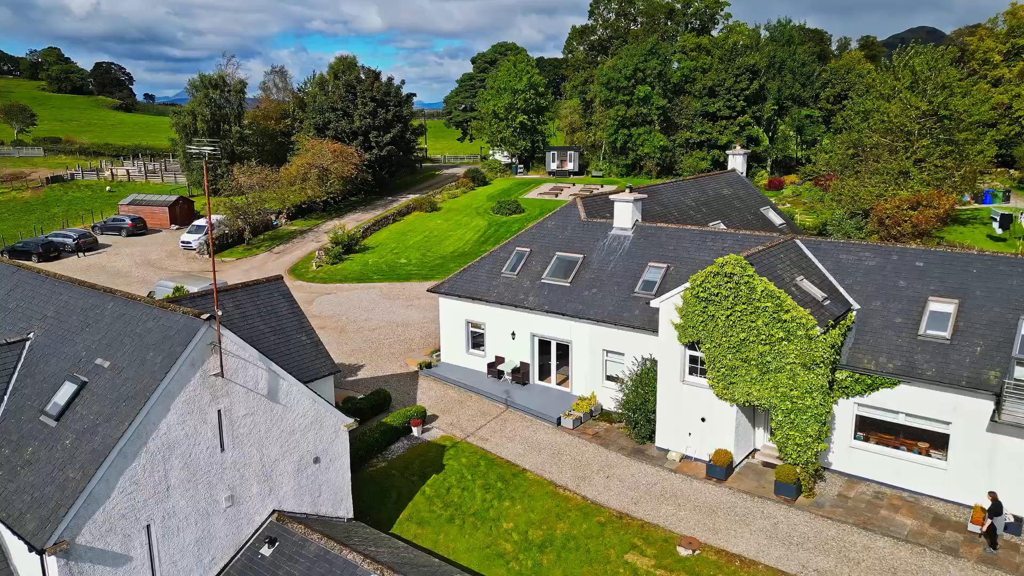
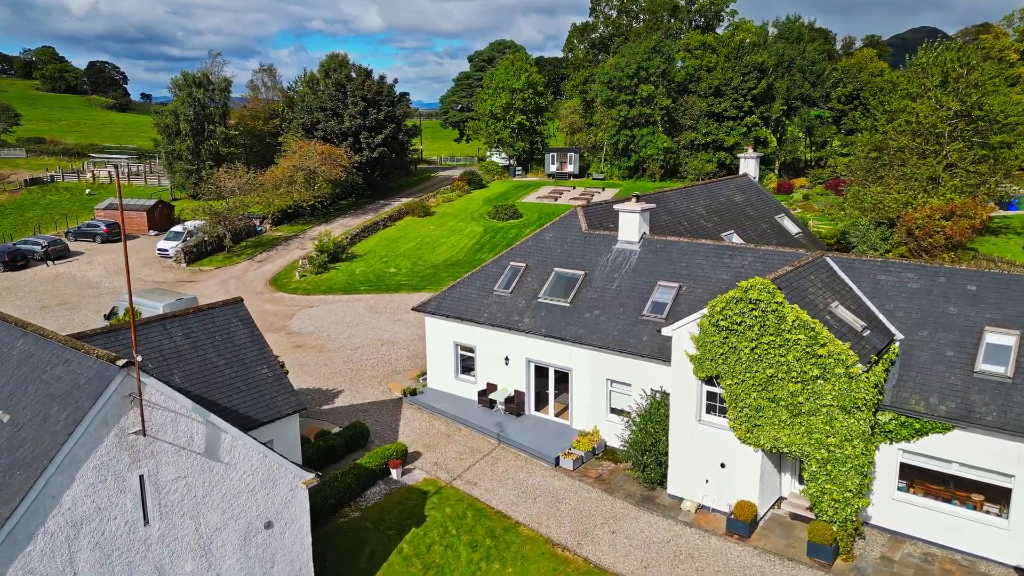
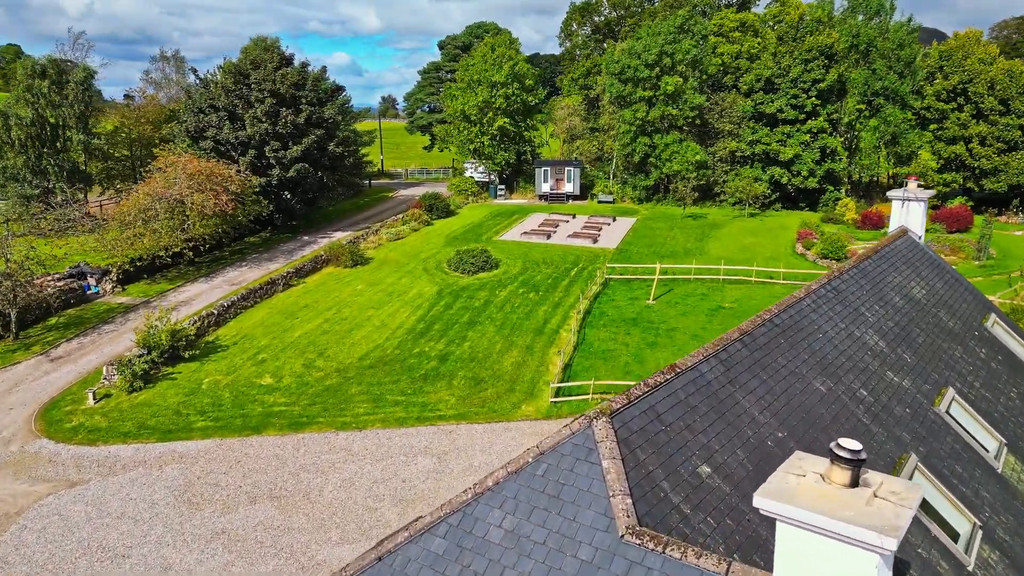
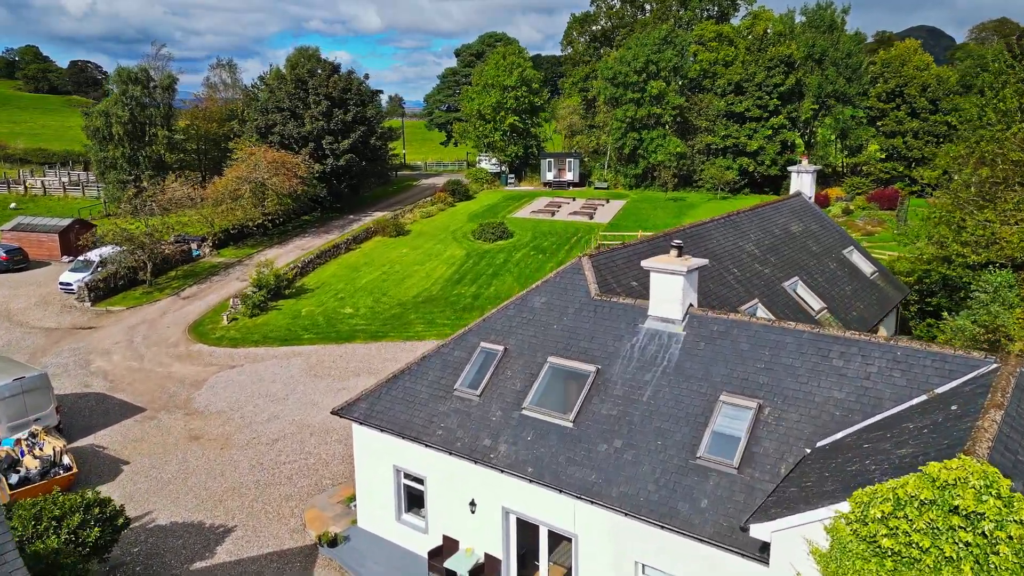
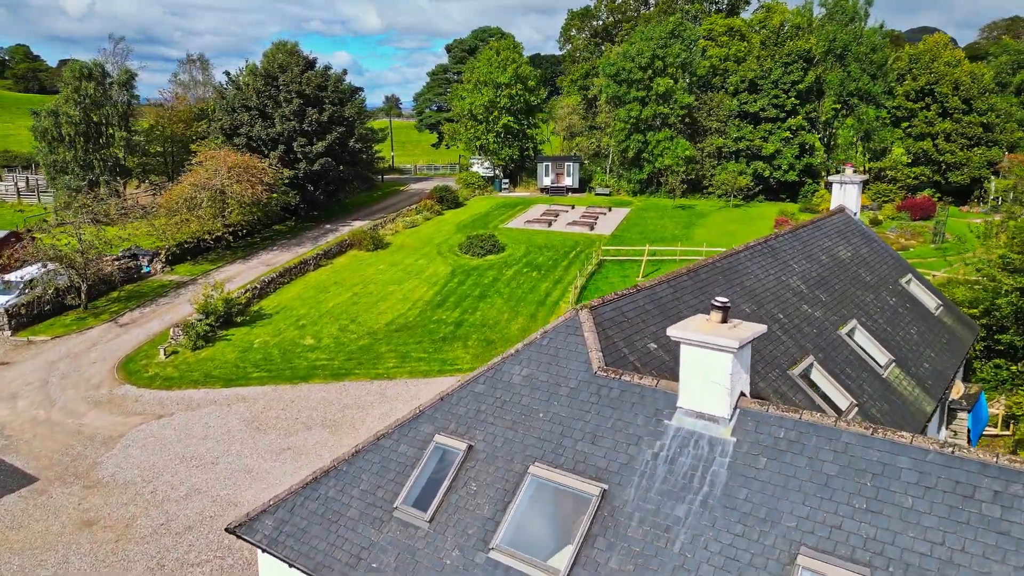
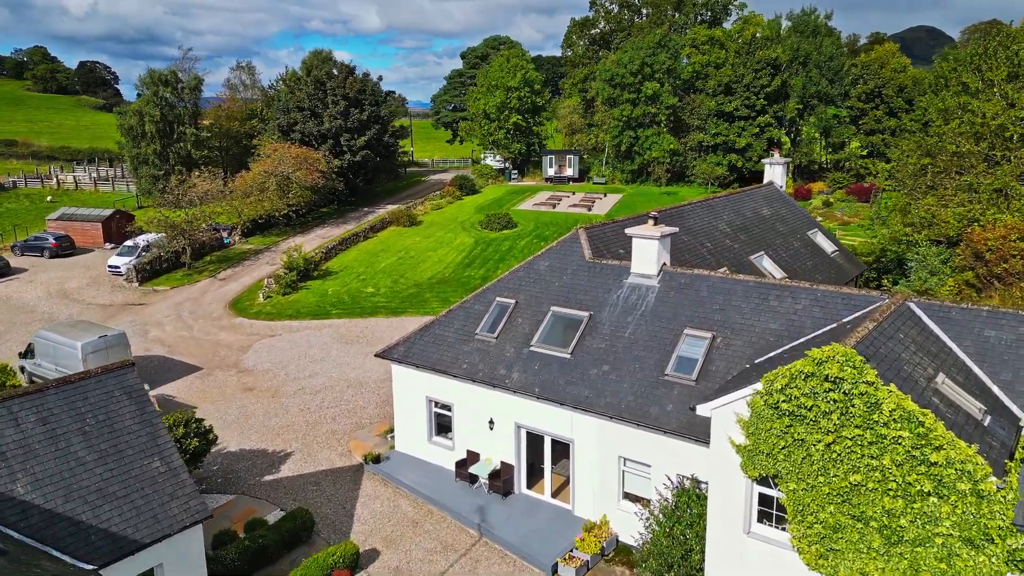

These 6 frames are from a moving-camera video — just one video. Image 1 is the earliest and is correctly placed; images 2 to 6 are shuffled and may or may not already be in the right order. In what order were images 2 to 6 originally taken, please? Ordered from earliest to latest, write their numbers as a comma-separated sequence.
2, 6, 4, 5, 3
